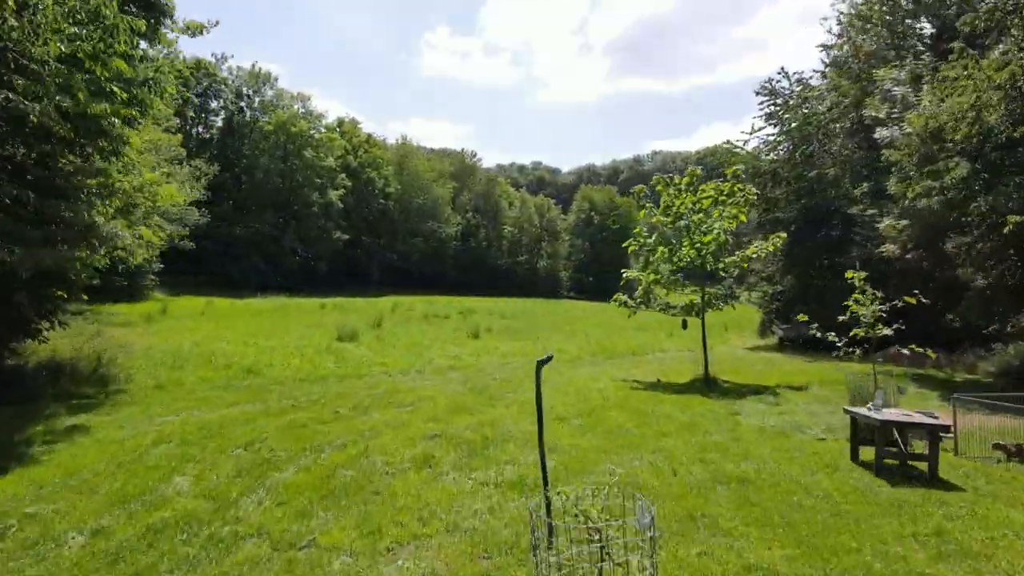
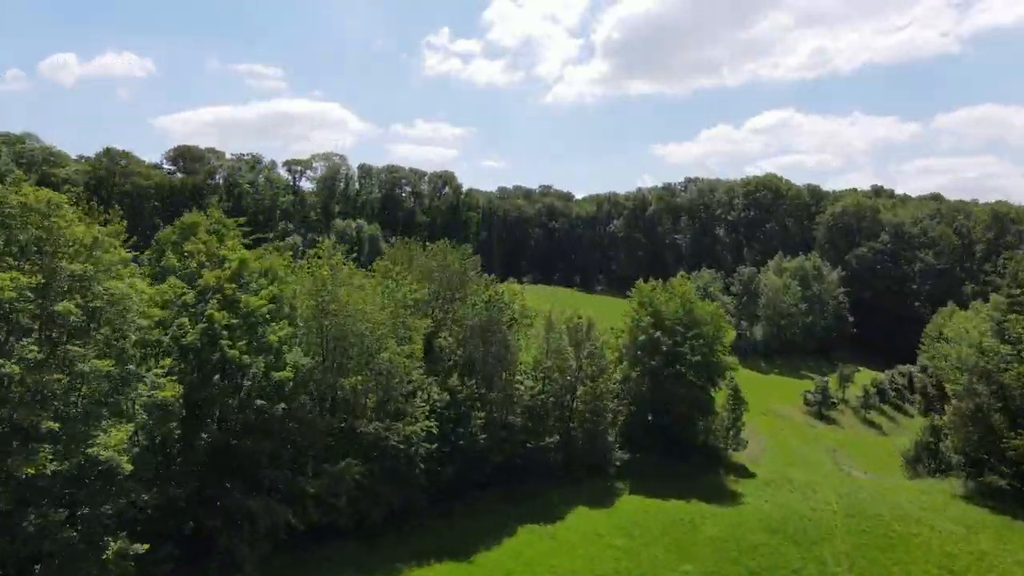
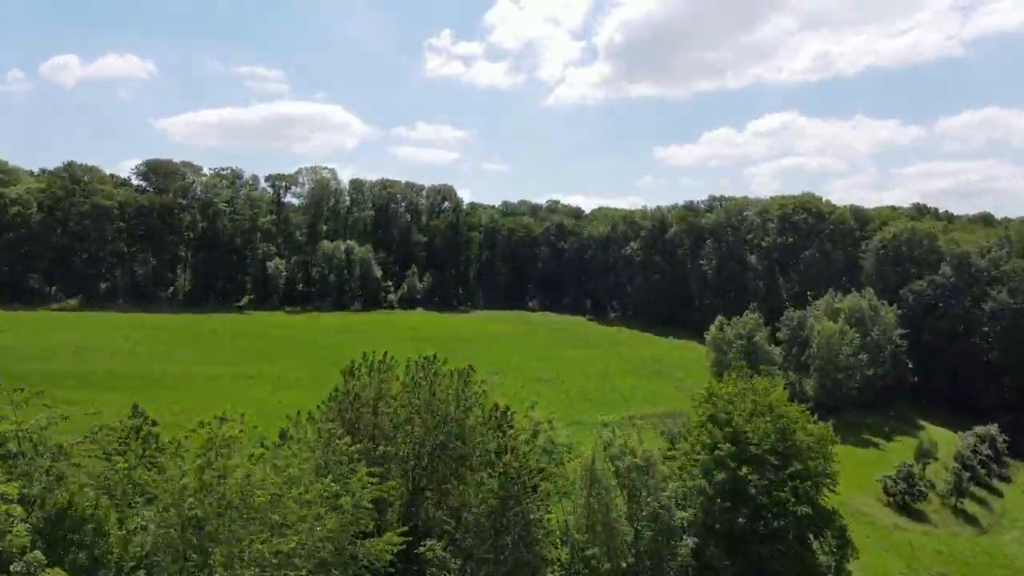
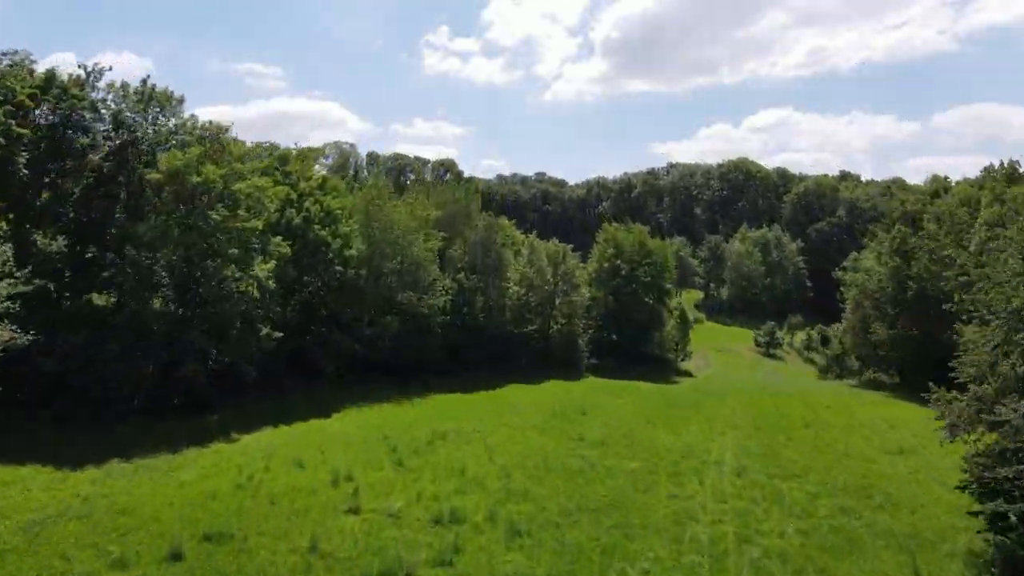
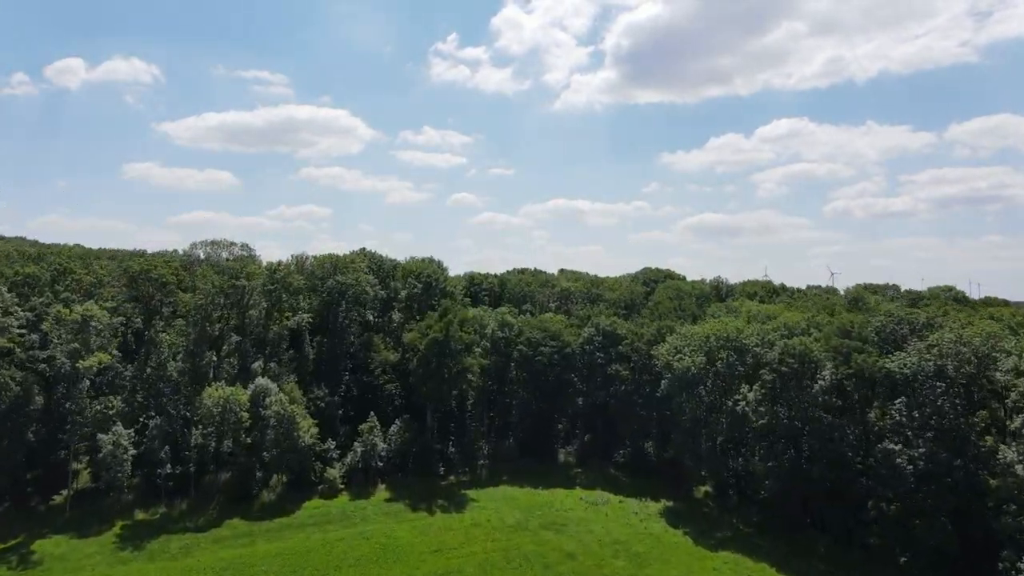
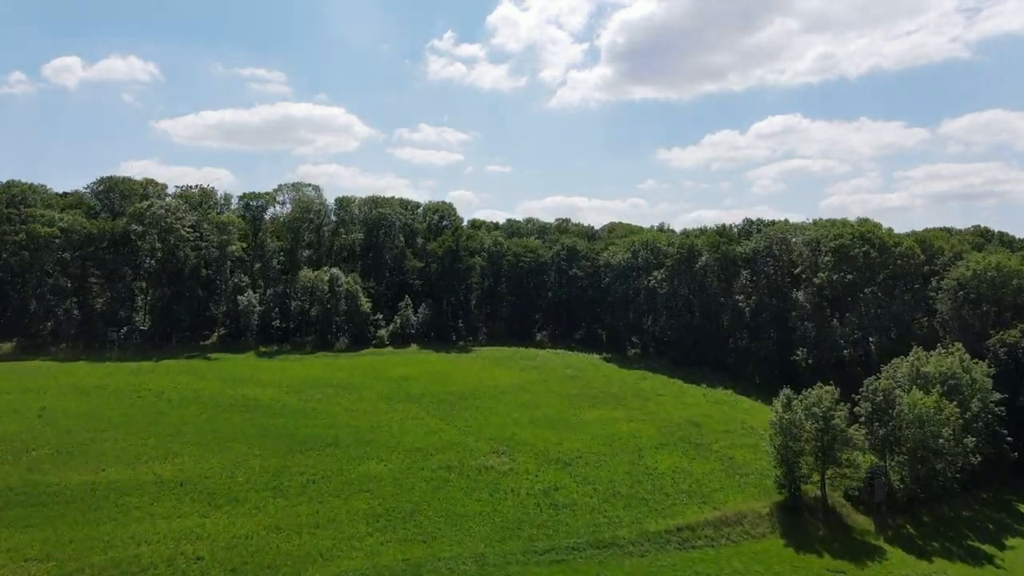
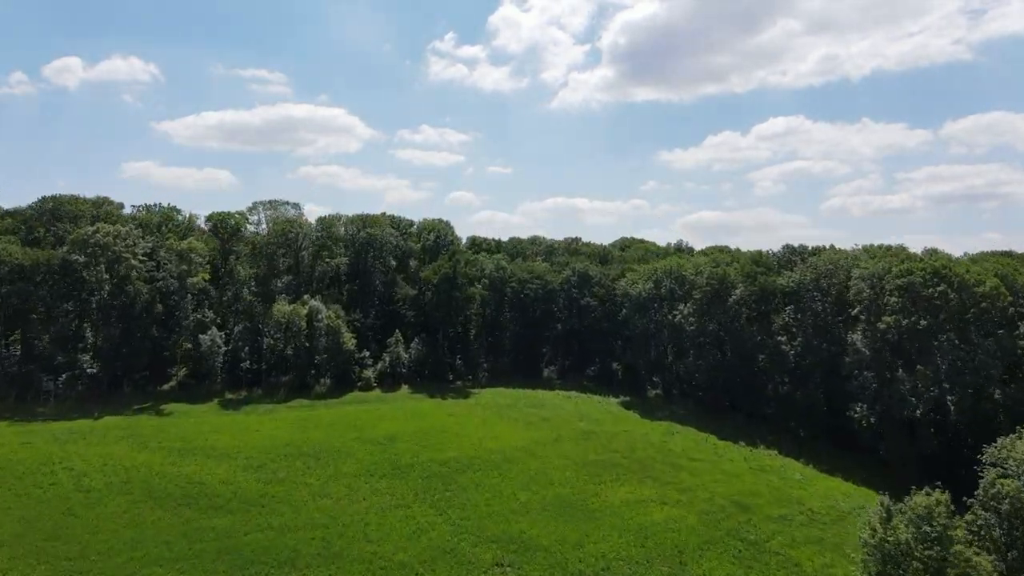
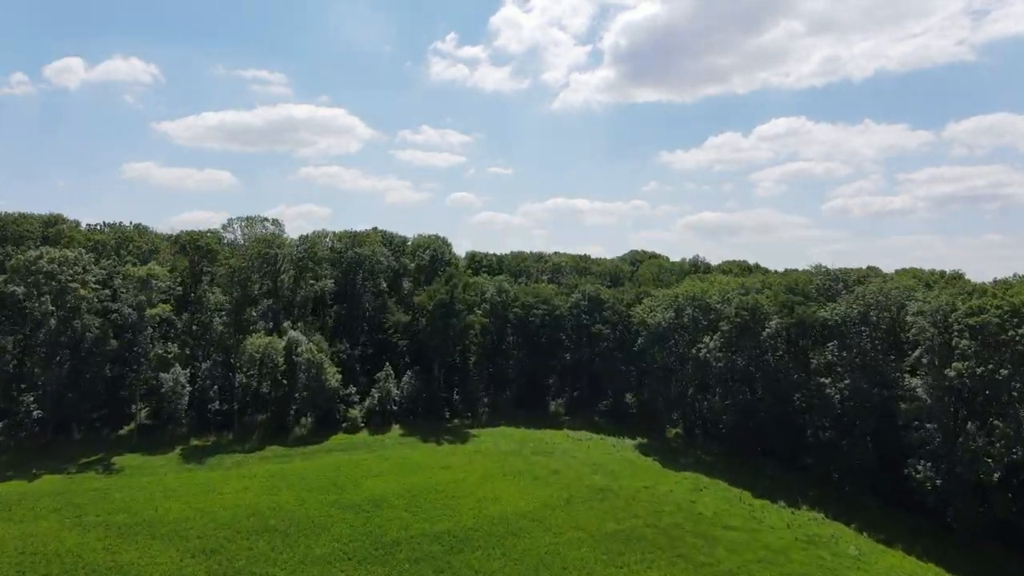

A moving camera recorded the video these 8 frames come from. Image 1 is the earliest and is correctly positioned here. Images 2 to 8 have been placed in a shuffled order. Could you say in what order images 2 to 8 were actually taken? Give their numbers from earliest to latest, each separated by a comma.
4, 2, 3, 6, 7, 8, 5
